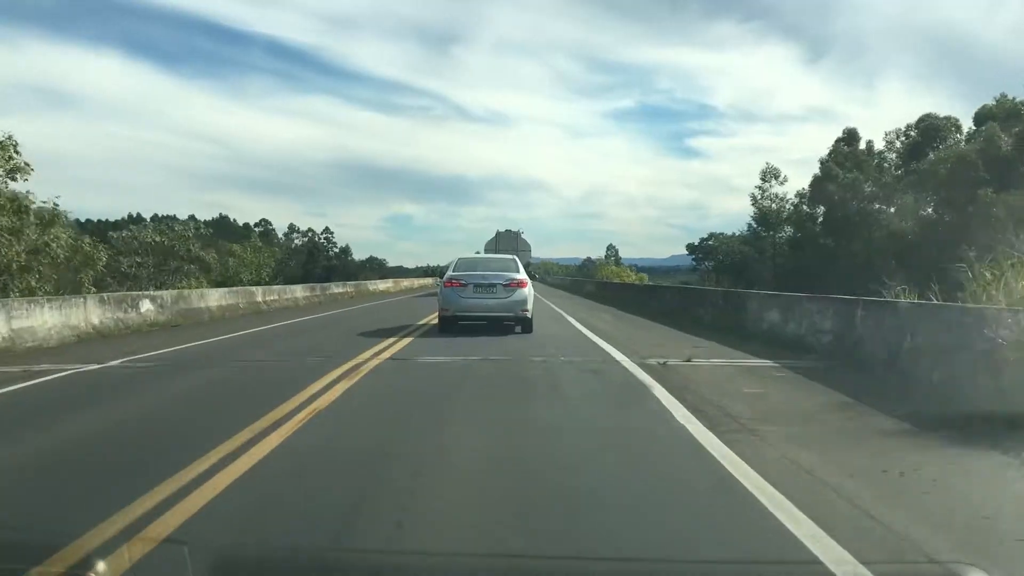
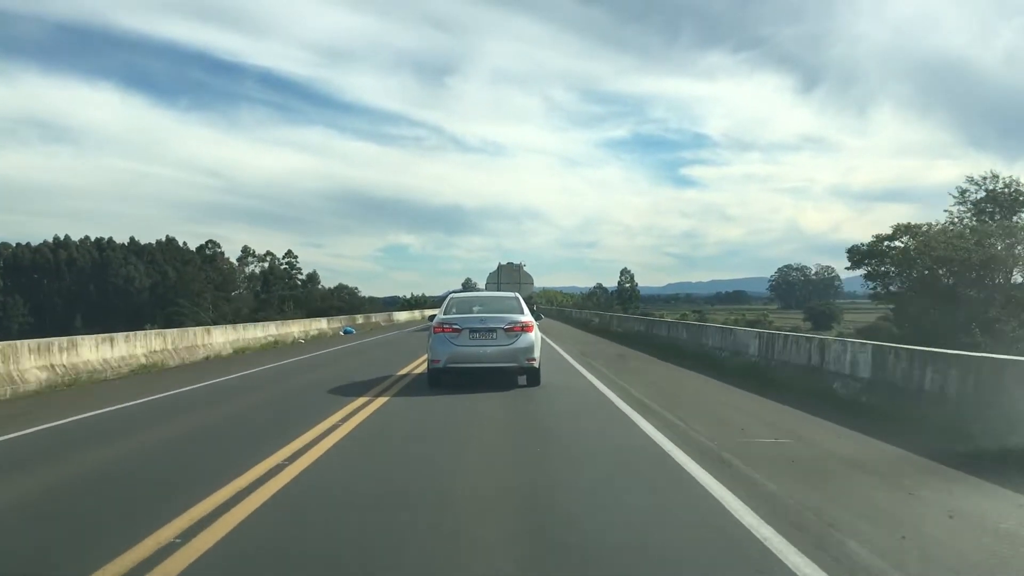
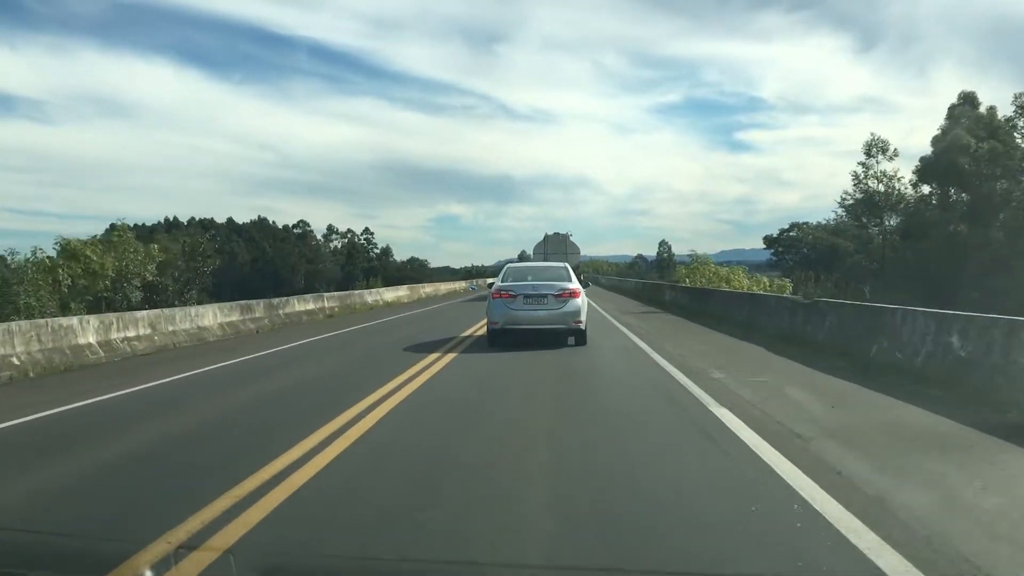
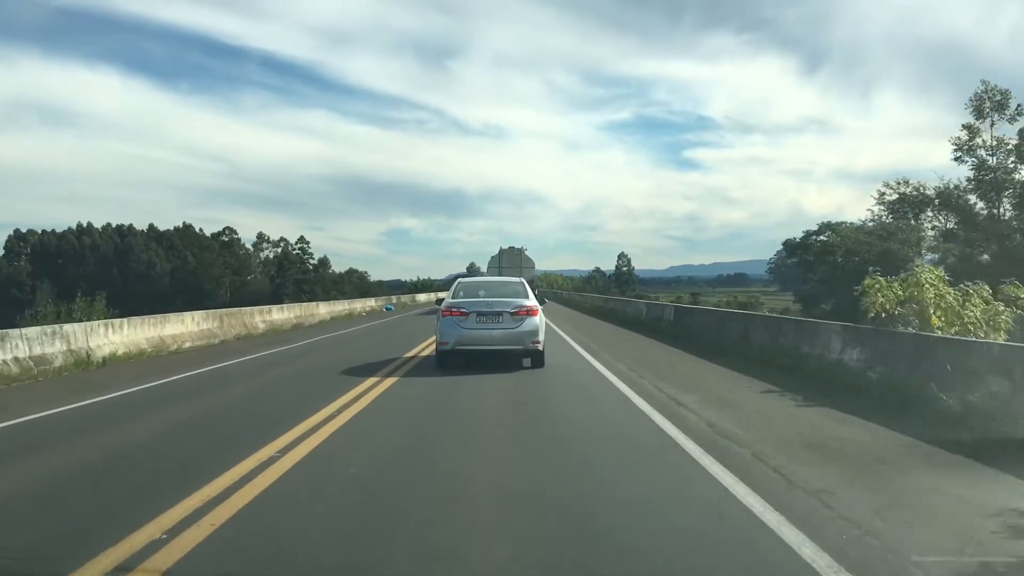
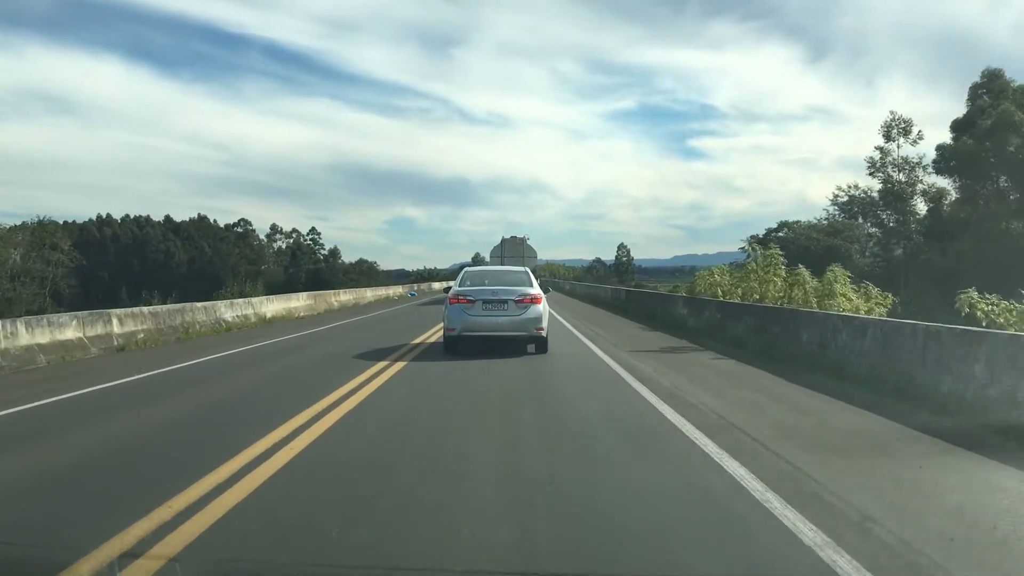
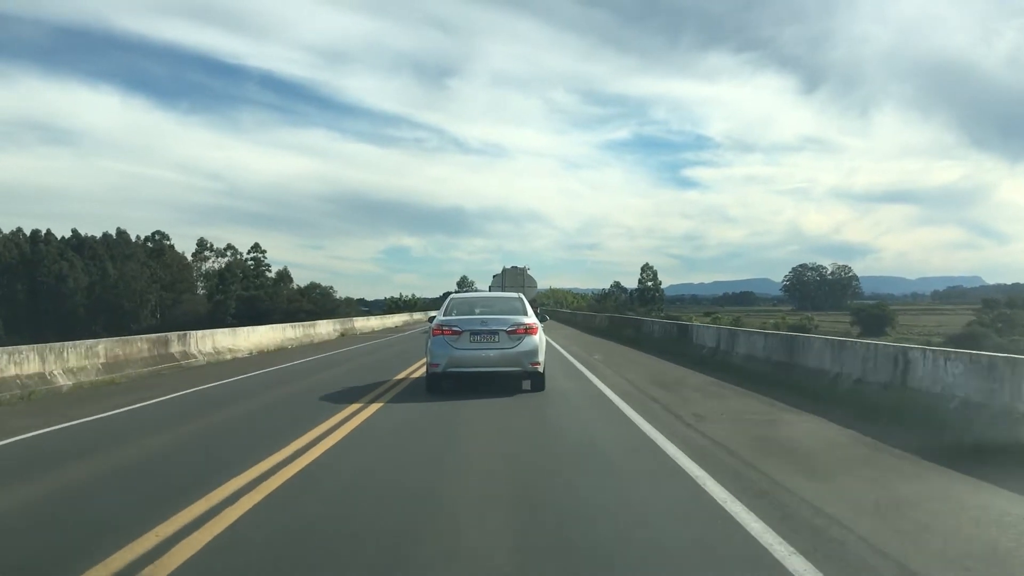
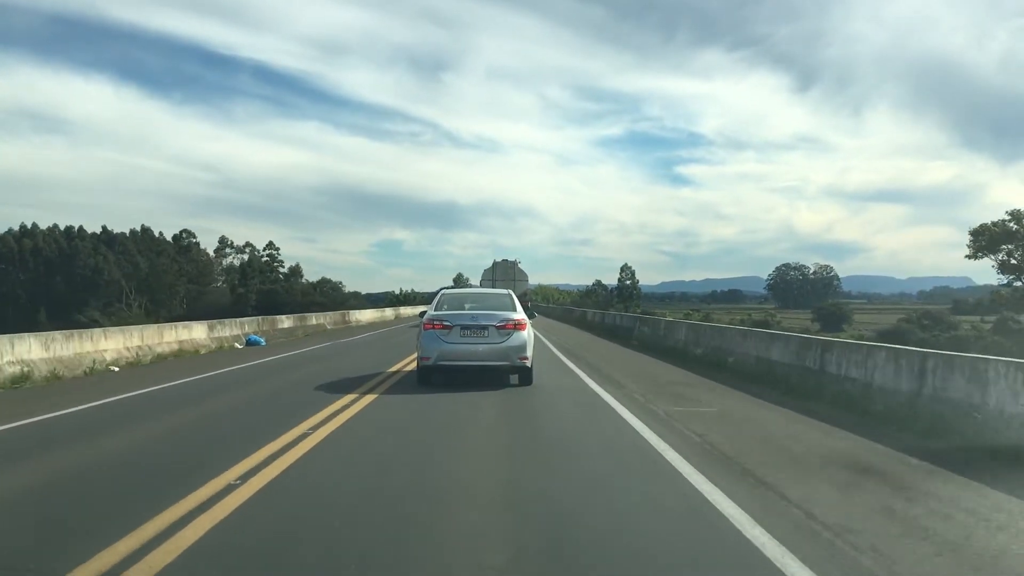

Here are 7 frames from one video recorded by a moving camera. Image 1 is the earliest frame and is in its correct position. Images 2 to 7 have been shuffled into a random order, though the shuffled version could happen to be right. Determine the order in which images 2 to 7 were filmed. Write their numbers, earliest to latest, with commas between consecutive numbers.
3, 5, 4, 2, 7, 6
